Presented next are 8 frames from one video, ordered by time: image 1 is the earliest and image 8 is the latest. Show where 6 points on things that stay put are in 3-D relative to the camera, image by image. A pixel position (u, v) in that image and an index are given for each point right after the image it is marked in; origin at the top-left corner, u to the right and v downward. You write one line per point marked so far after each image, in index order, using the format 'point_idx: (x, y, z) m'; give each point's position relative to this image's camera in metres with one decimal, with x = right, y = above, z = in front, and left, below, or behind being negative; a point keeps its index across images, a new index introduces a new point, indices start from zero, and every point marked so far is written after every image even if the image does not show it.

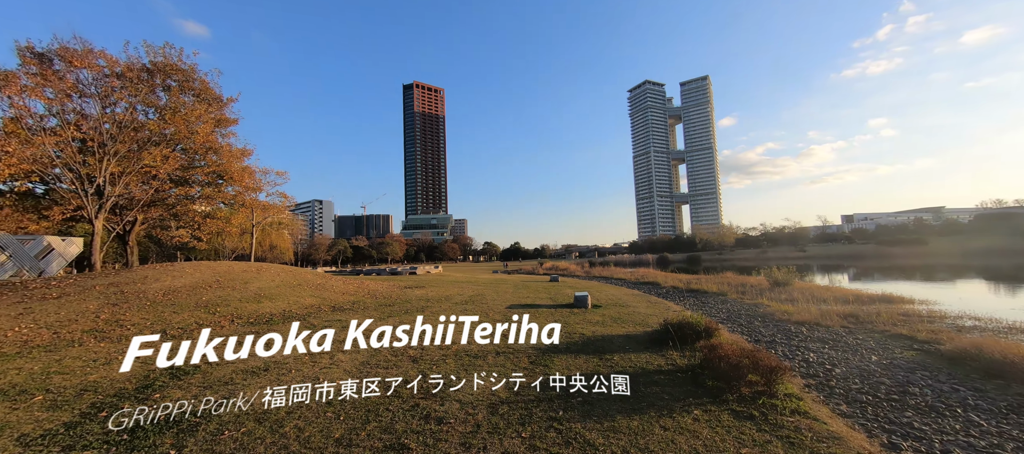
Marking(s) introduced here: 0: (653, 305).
0: (+6.5, -3.5, +18.0) m
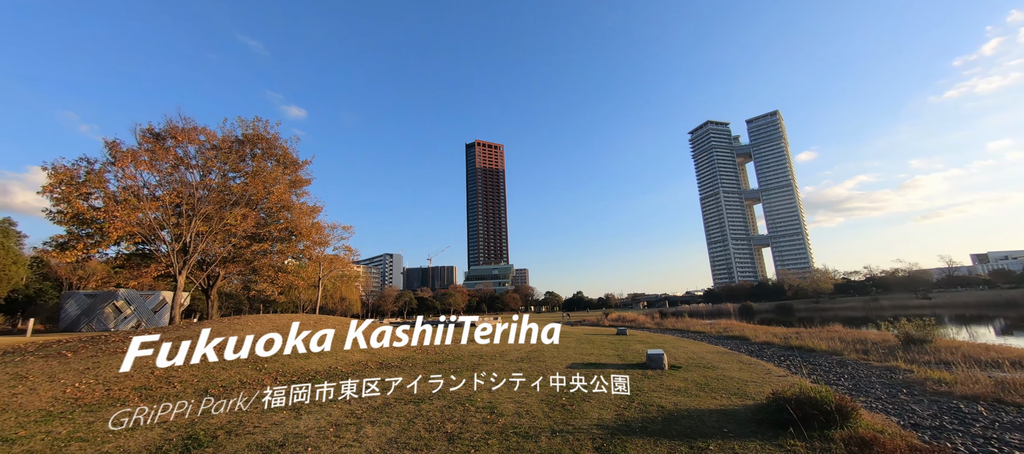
0: (+9.0, -5.3, +15.0) m
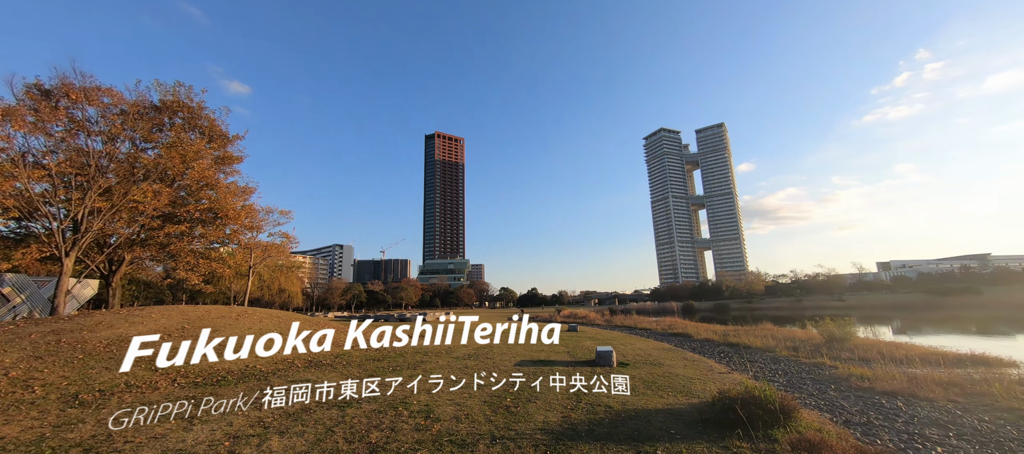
0: (+7.0, -5.2, +15.3) m
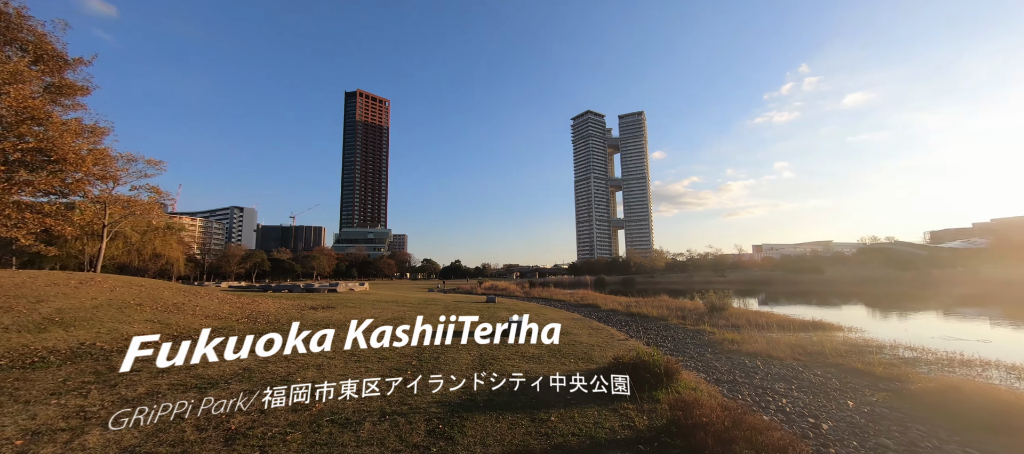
0: (+3.5, -4.3, +16.2) m
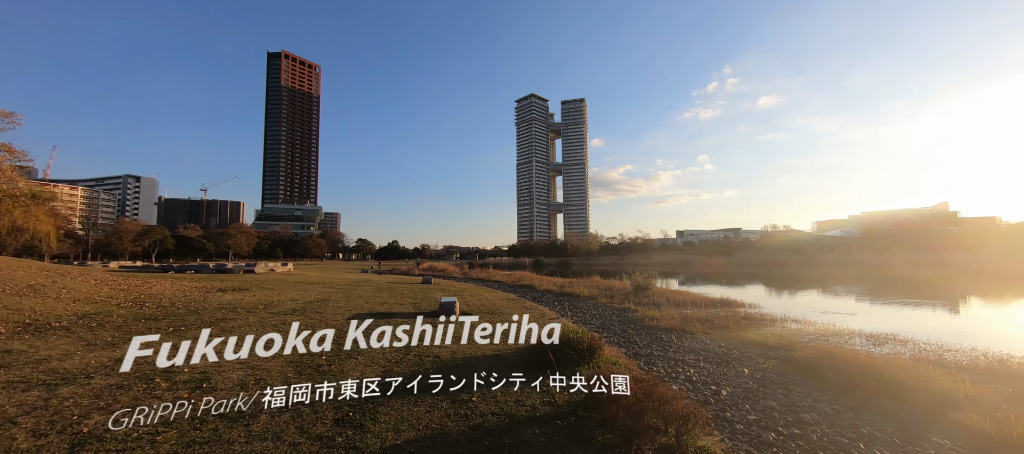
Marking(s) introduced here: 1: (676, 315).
0: (+0.7, -3.5, +16.5) m
1: (+6.9, -3.7, +16.5) m
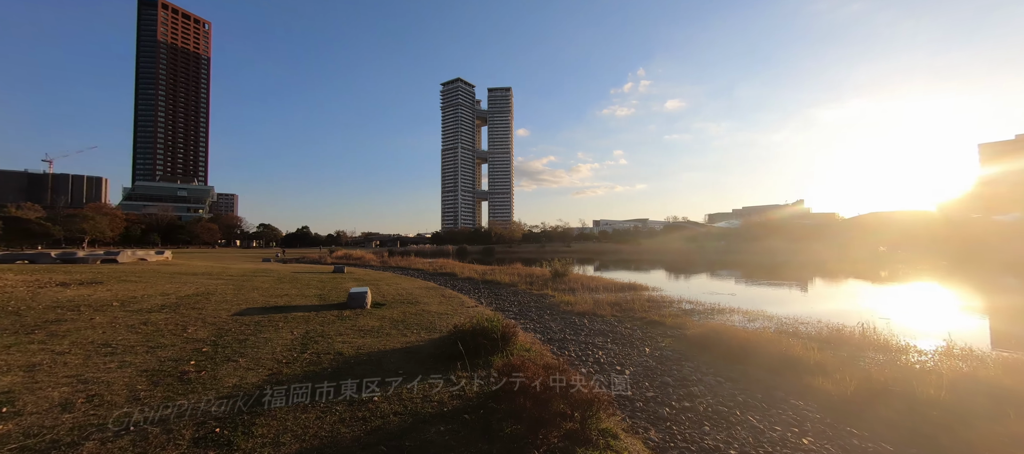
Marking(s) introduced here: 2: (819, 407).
0: (-2.8, -3.0, +16.1) m
1: (+3.3, -3.2, +17.3) m
2: (+6.6, -3.9, +8.5) m
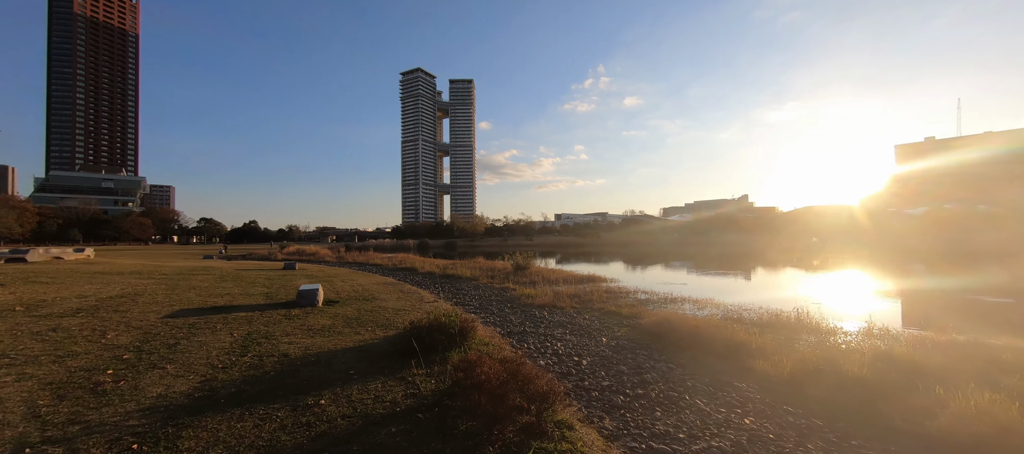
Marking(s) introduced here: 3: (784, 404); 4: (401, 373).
0: (-4.4, -2.7, +15.7) m
1: (+1.5, -2.9, +17.5) m
2: (+5.7, -3.7, +9.0) m
3: (+5.7, -3.7, +8.2) m
4: (-1.9, -2.5, +6.7) m
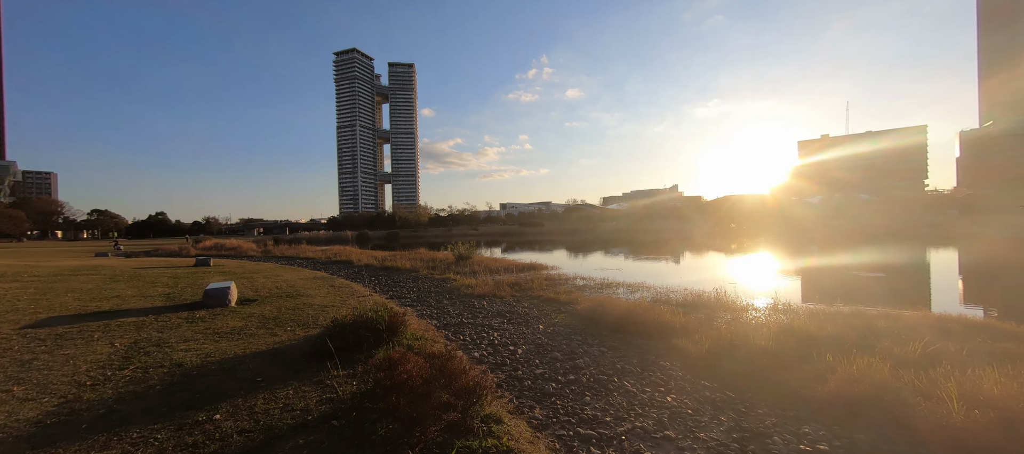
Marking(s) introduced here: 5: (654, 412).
0: (-6.8, -2.4, +14.6) m
1: (-1.2, -2.5, +17.3) m
2: (+4.1, -3.4, +9.6) m
3: (+4.2, -3.4, +8.8) m
4: (-3.0, -2.3, +6.1) m
5: (+2.6, -3.4, +7.2) m
